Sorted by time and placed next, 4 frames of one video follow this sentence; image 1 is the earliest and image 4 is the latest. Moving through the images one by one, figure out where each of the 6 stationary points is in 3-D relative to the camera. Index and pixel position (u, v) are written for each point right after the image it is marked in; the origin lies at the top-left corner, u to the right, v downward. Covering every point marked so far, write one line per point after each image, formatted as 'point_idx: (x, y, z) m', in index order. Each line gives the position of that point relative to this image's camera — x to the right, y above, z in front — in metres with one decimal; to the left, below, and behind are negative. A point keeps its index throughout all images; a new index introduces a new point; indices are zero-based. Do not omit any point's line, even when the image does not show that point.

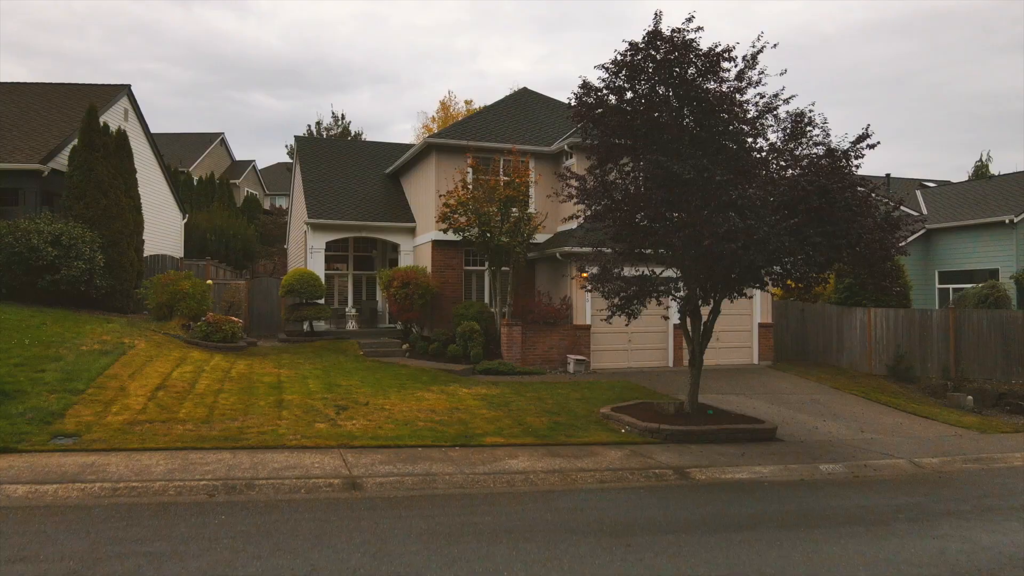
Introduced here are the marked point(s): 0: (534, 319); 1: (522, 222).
0: (+0.4, -0.6, +15.3) m
1: (+0.2, +1.3, +15.4) m
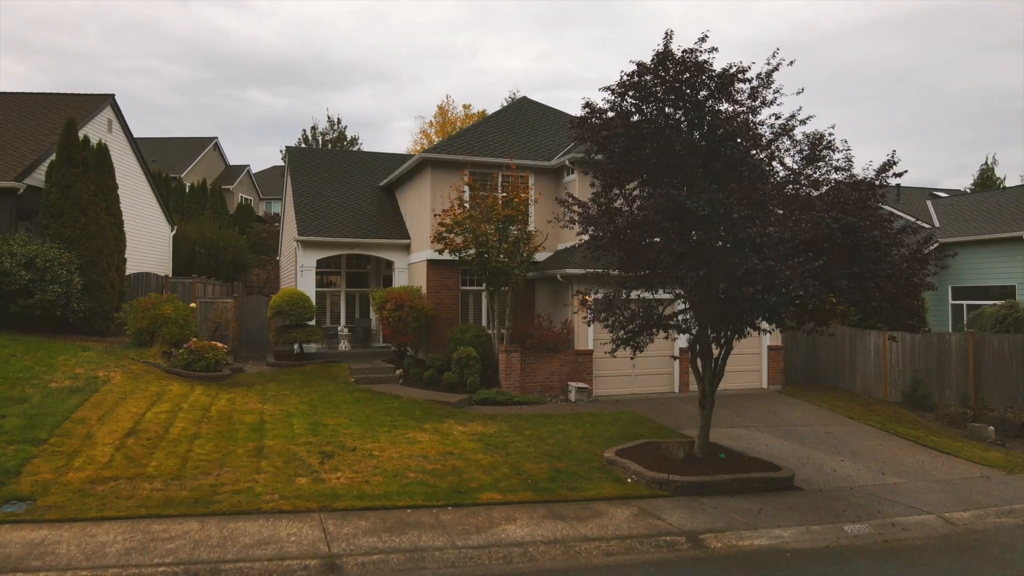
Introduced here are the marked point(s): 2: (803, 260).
0: (+0.4, -1.1, +14.6) m
1: (+0.2, +0.9, +14.7) m
2: (+3.0, +0.3, +8.0) m
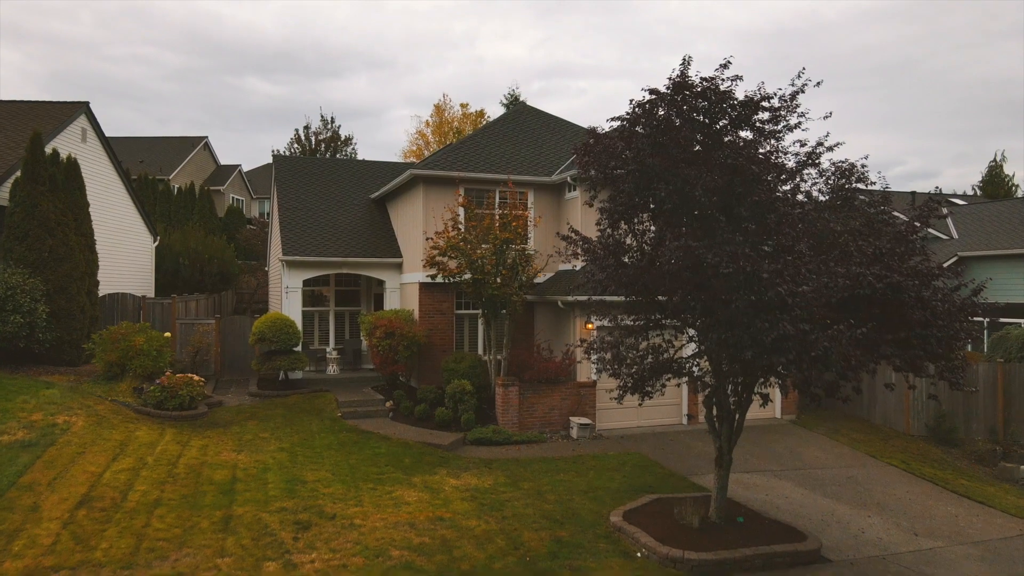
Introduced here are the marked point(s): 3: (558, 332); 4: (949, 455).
0: (+0.4, -1.6, +13.6) m
1: (+0.1, +0.4, +13.7) m
2: (+3.0, -0.3, +7.0) m
3: (+0.9, -0.8, +14.5) m
4: (+7.7, -3.0, +13.6) m
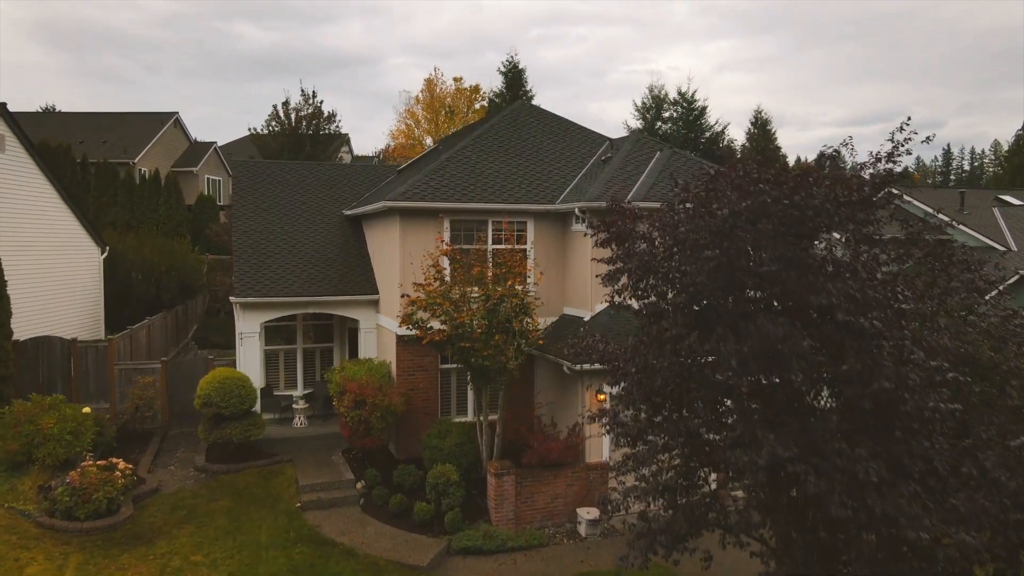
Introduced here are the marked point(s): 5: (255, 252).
0: (+0.3, -2.5, +11.2) m
1: (+0.1, -0.5, +11.1) m
2: (+2.9, -1.7, +4.6) m
3: (+0.8, -1.7, +12.1) m
4: (+7.6, -3.9, +11.3) m
5: (-4.8, +0.7, +14.3) m
